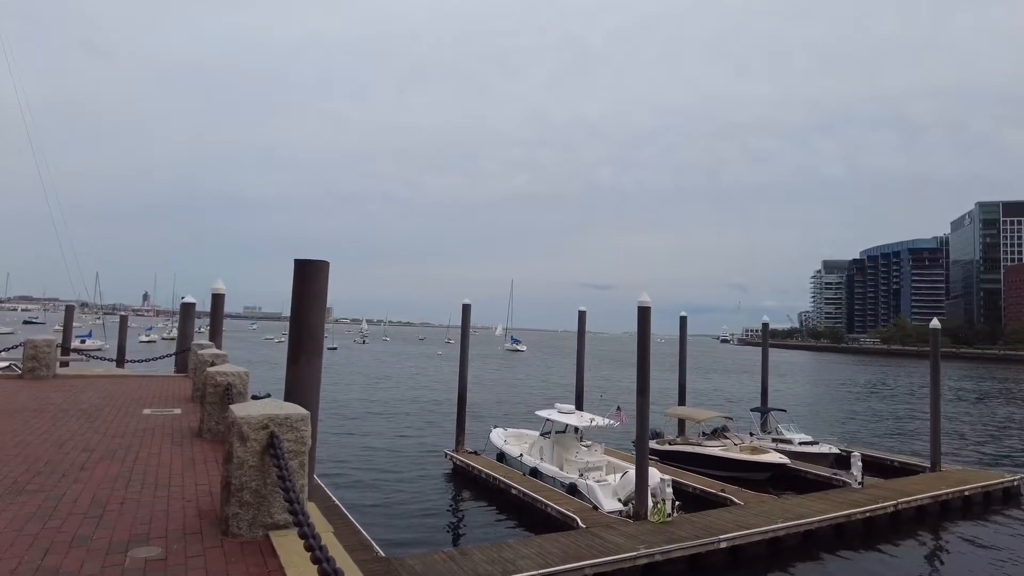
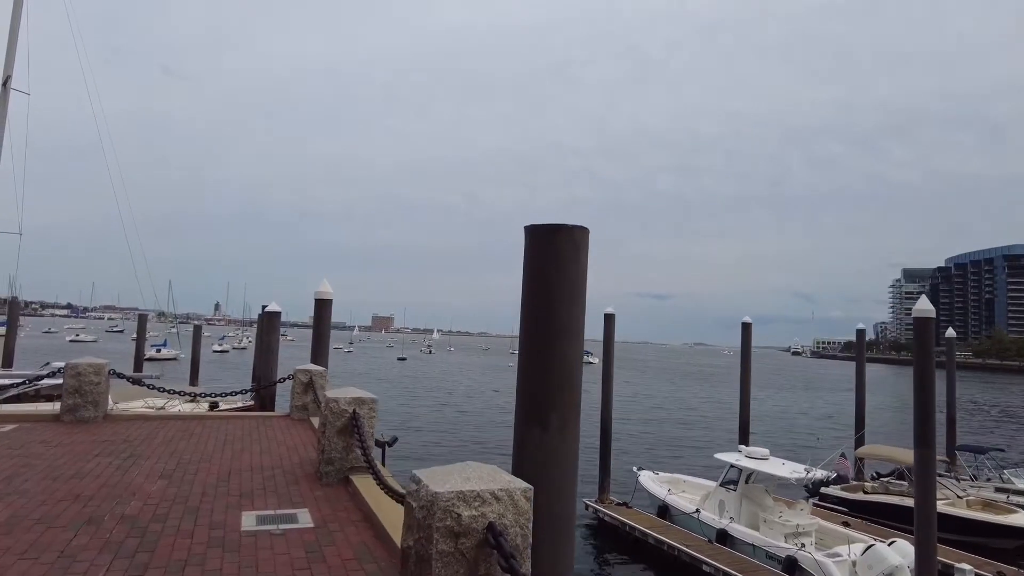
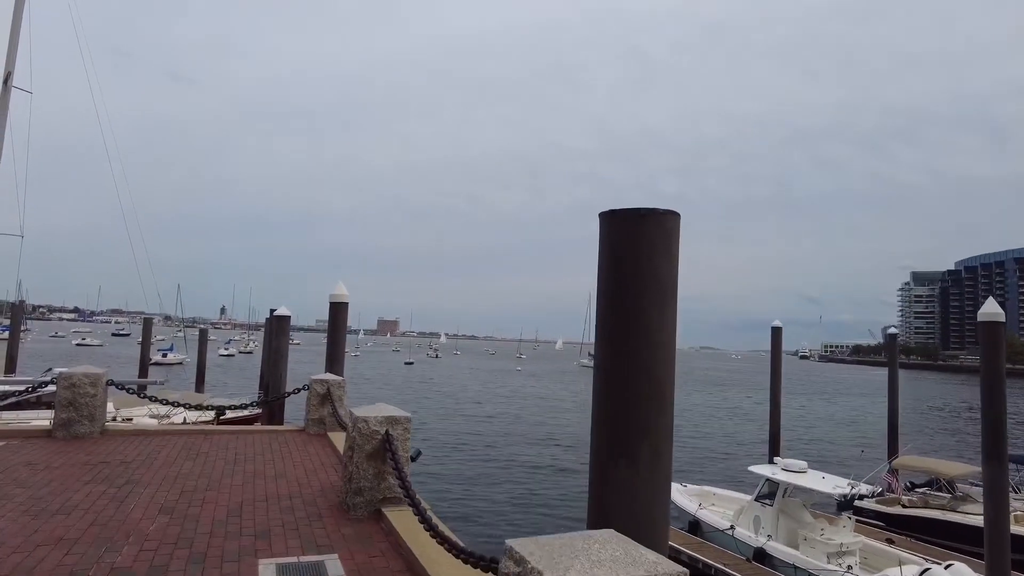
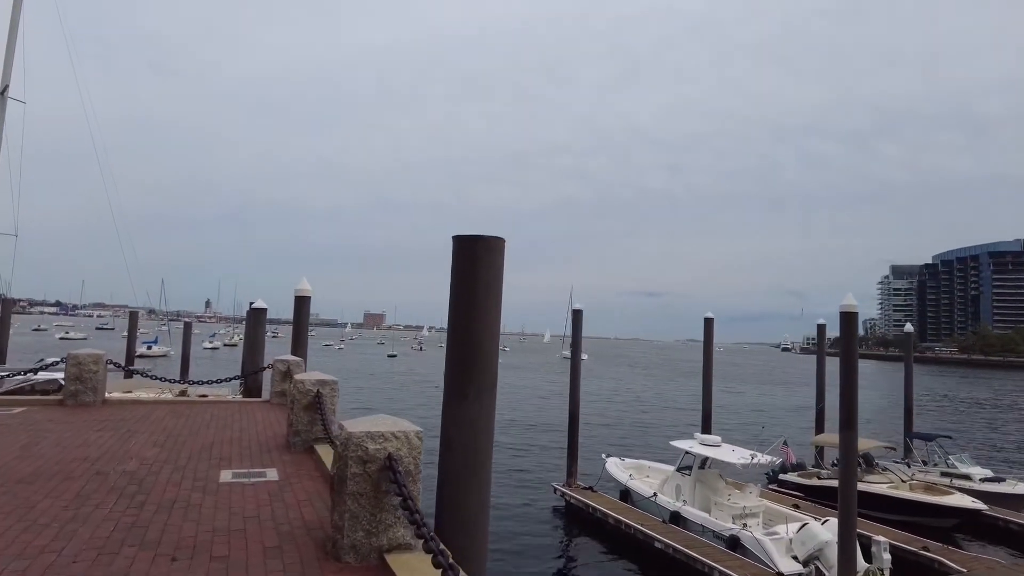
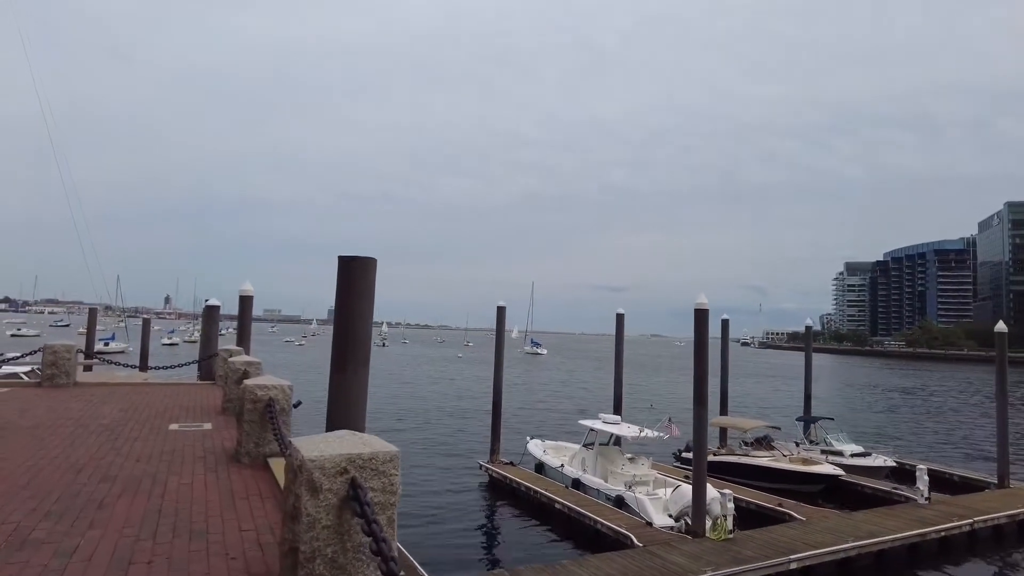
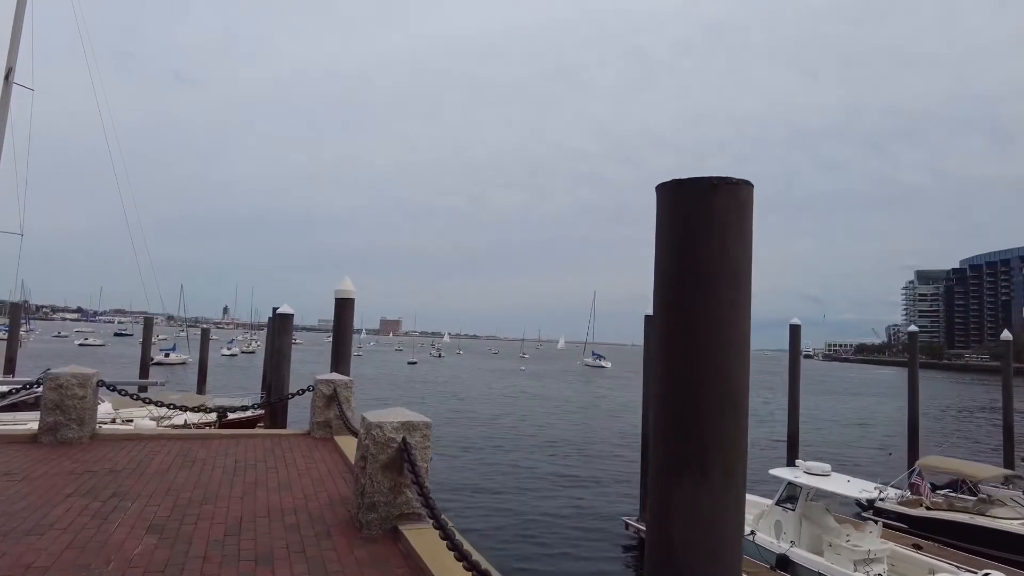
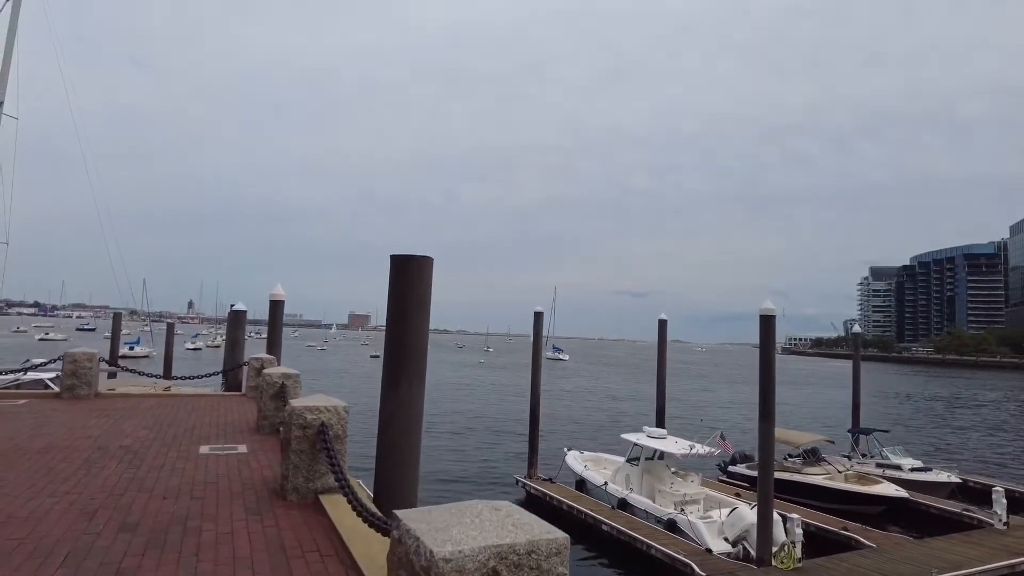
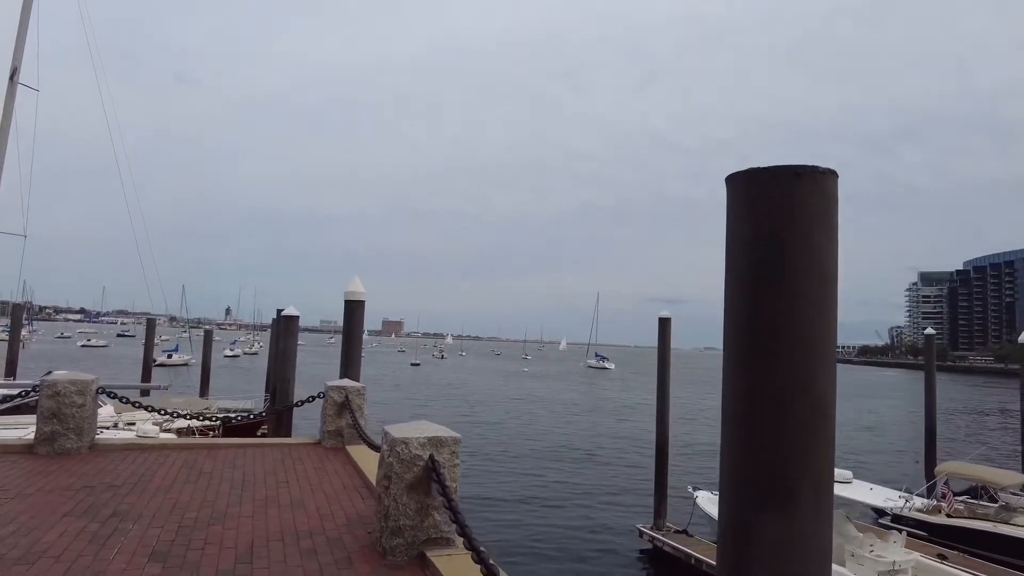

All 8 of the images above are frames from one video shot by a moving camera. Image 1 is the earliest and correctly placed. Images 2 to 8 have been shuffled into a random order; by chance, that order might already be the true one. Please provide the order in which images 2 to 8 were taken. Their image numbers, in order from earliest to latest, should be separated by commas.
5, 7, 4, 2, 3, 6, 8
